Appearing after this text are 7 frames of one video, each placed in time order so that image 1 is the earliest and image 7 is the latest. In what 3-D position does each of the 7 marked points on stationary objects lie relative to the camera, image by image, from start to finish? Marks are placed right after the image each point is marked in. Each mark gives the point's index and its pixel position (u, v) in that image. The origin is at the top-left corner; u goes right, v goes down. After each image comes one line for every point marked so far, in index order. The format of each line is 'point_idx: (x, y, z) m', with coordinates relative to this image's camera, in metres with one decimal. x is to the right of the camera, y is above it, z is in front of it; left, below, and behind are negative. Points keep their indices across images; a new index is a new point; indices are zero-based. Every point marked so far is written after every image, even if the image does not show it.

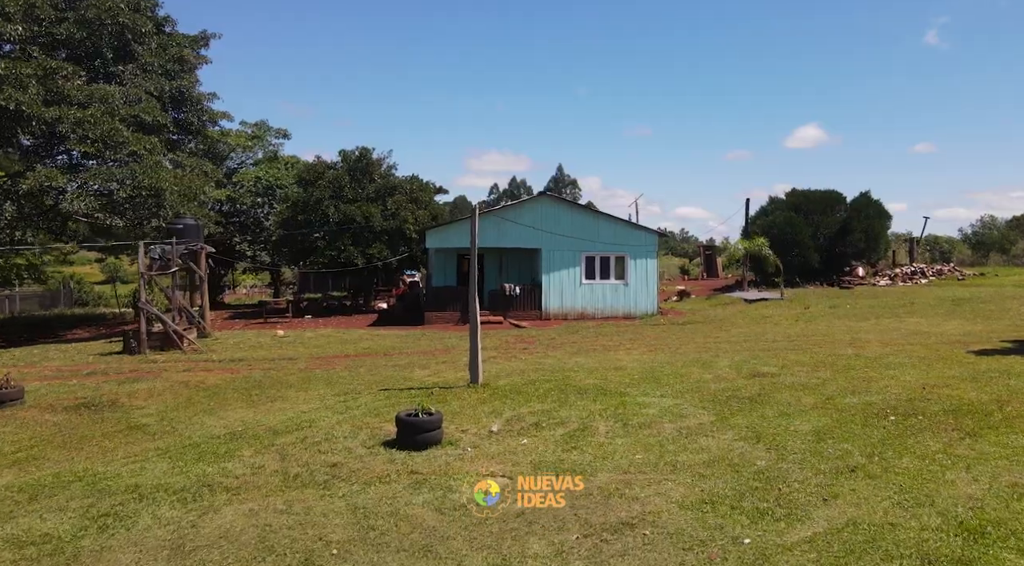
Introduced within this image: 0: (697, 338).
0: (+4.0, -1.2, +18.5) m
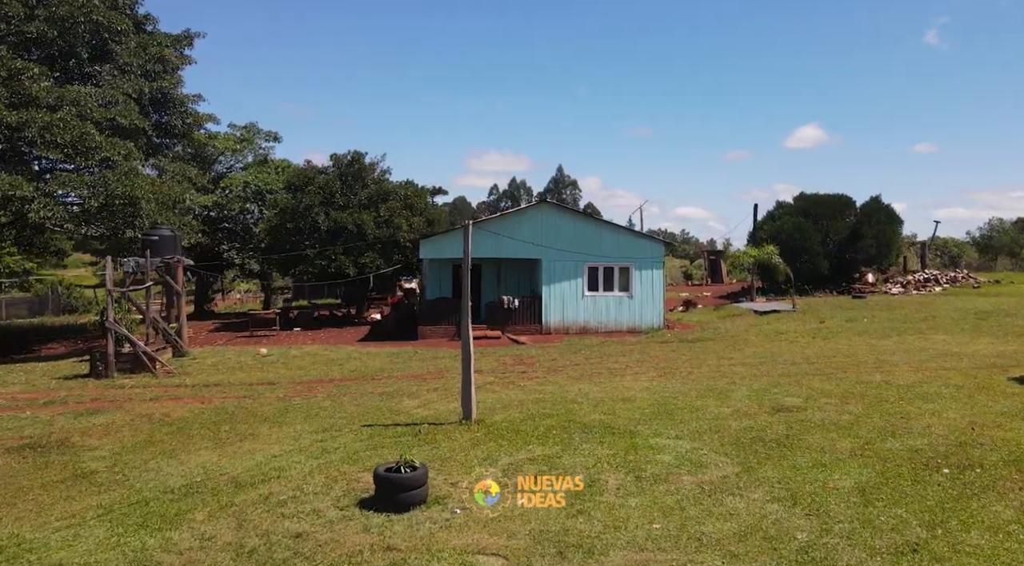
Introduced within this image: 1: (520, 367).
0: (+4.0, -1.5, +17.2) m
1: (+0.2, -1.7, +17.0) m
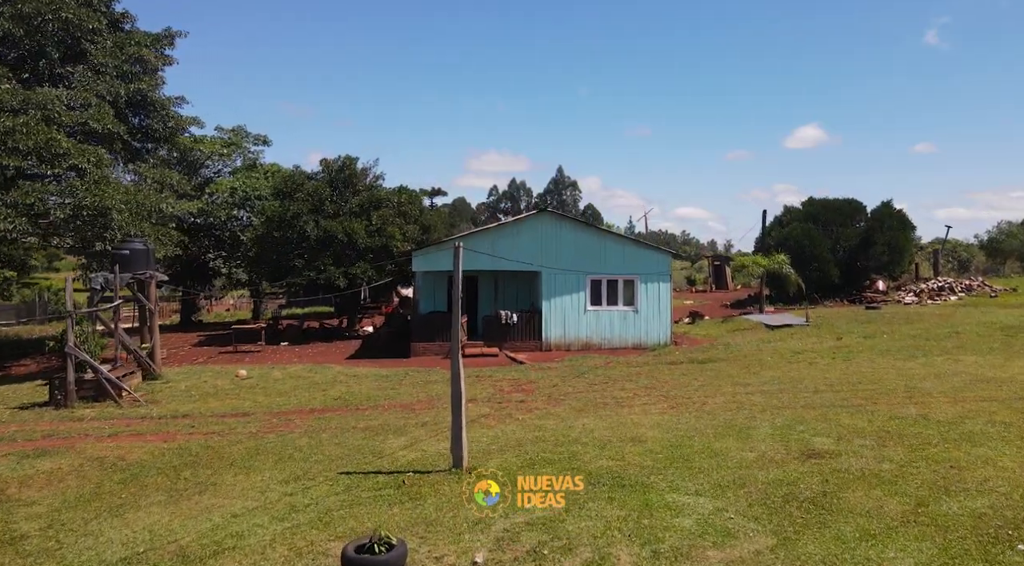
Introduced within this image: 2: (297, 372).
0: (+3.9, -1.9, +15.8) m
1: (+0.1, -2.0, +15.6) m
2: (-4.9, -2.0, +19.3) m
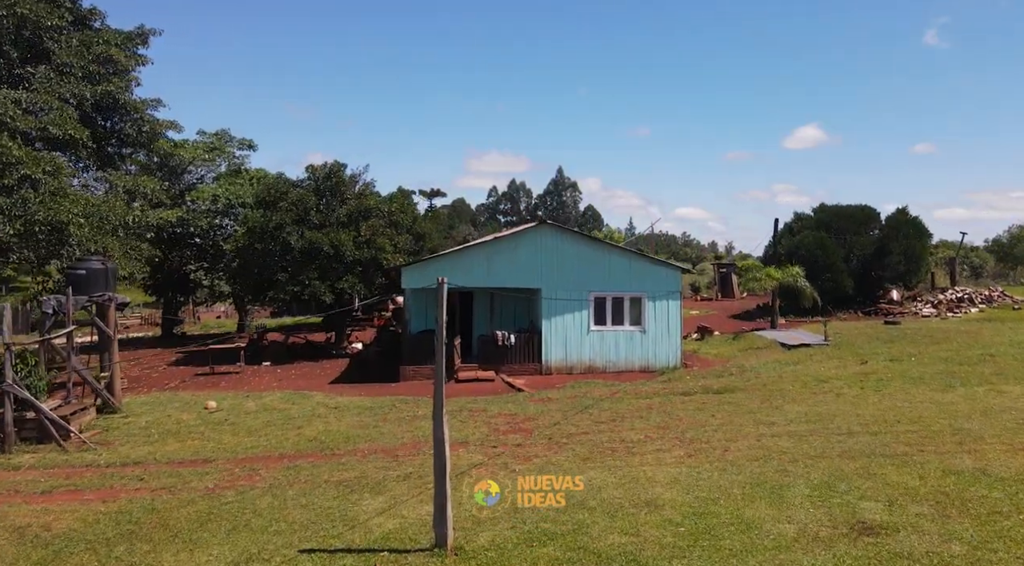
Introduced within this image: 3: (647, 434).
0: (+3.9, -2.4, +14.1) m
1: (+0.1, -2.5, +13.8) m
2: (-4.9, -2.5, +17.5) m
3: (+2.2, -2.4, +13.8) m
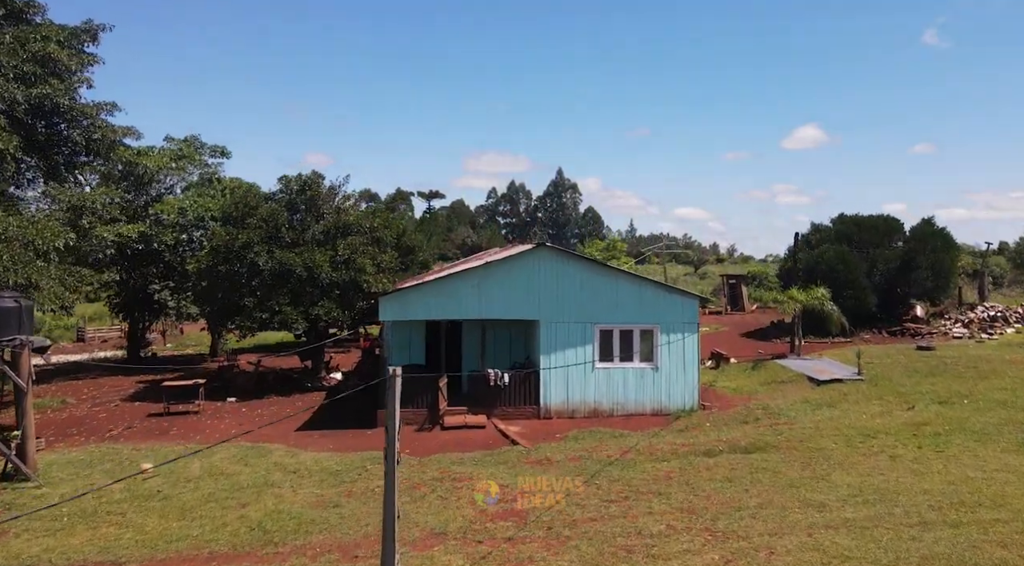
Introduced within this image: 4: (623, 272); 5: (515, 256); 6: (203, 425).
0: (+3.7, -3.0, +11.4) m
1: (-0.1, -3.2, +11.2) m
2: (-5.1, -3.2, +14.8) m
3: (+2.1, -3.1, +11.1) m
4: (+2.4, +0.2, +18.8) m
5: (+0.1, +0.6, +18.6) m
6: (-6.8, -3.1, +18.8) m
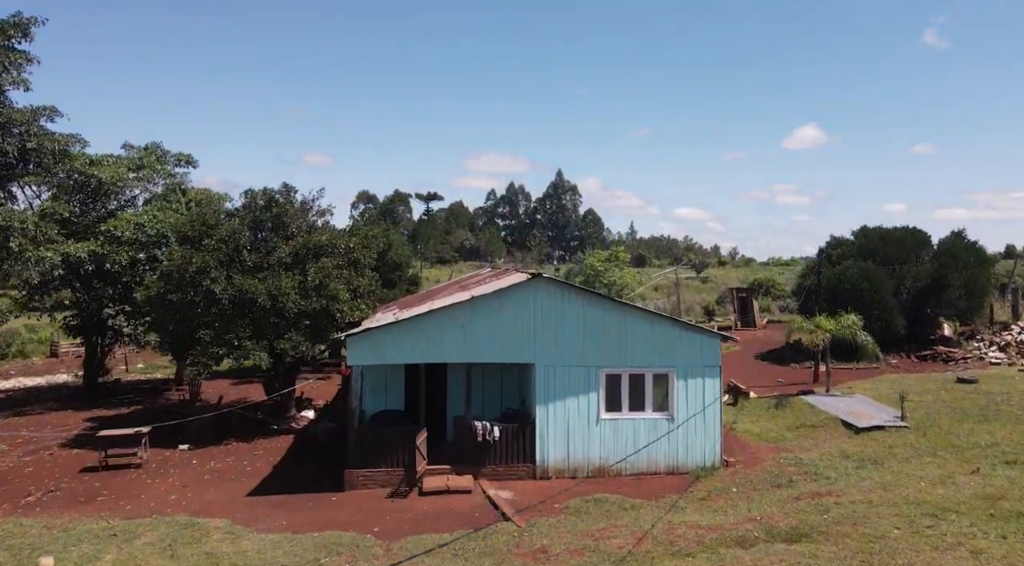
0: (+3.6, -3.7, +8.6) m
1: (-0.2, -3.9, +8.4) m
2: (-5.2, -3.8, +12.1) m
3: (+1.9, -3.8, +8.3) m
4: (+2.3, -0.5, +16.0) m
5: (-0.1, -0.1, +15.8) m
6: (-7.0, -3.8, +16.0) m
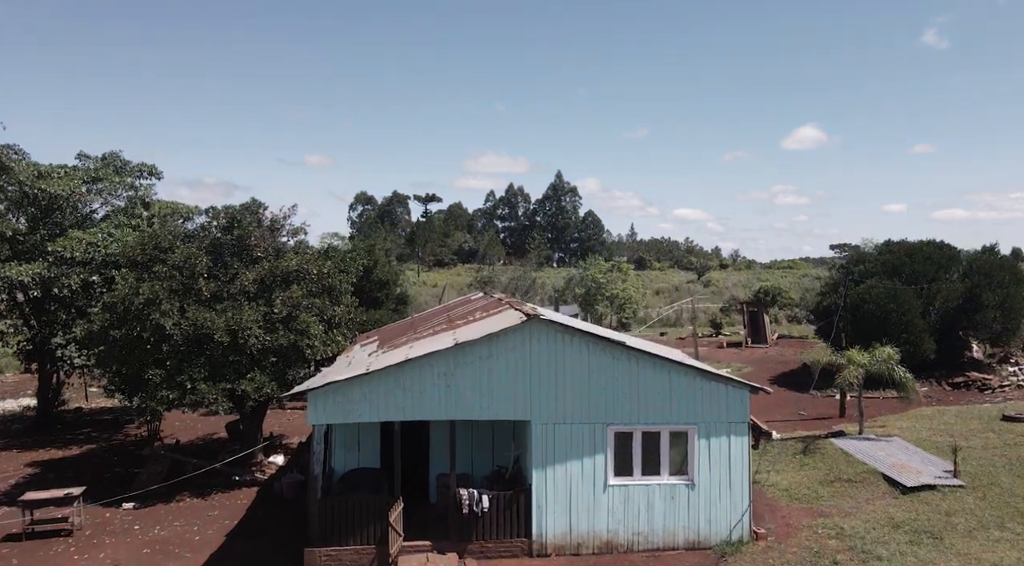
0: (+3.4, -4.4, +6.2) m
1: (-0.4, -4.5, +5.9) m
2: (-5.4, -4.5, +9.6) m
3: (+1.8, -4.5, +5.8) m
4: (+2.1, -1.1, +13.5) m
5: (-0.2, -0.8, +13.3) m
6: (-7.1, -4.5, +13.5) m
